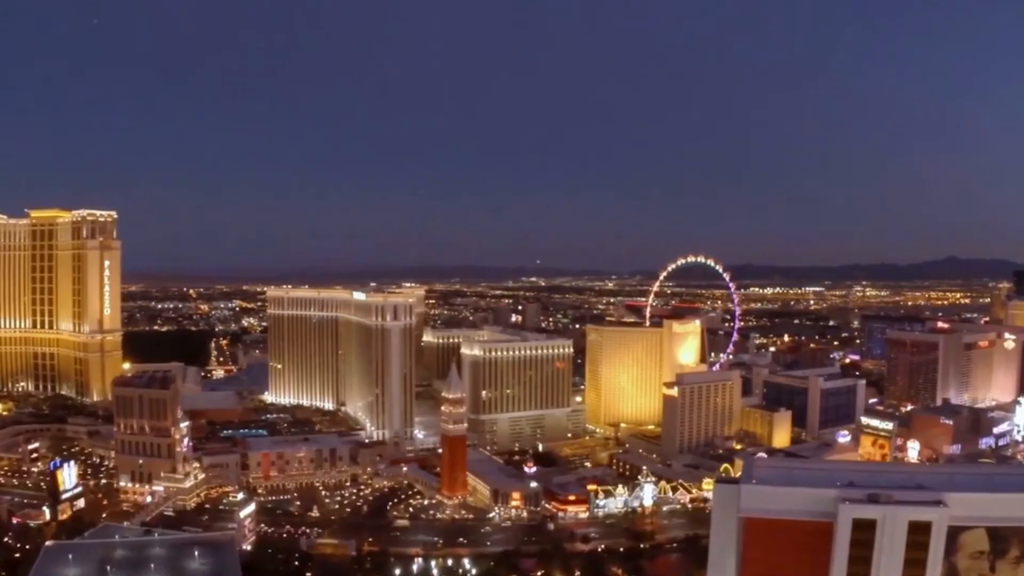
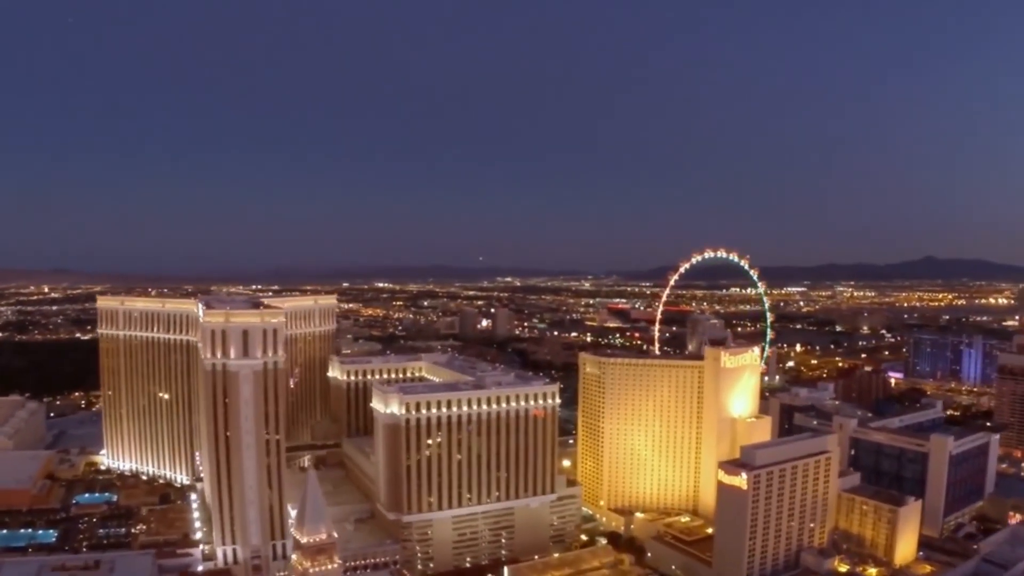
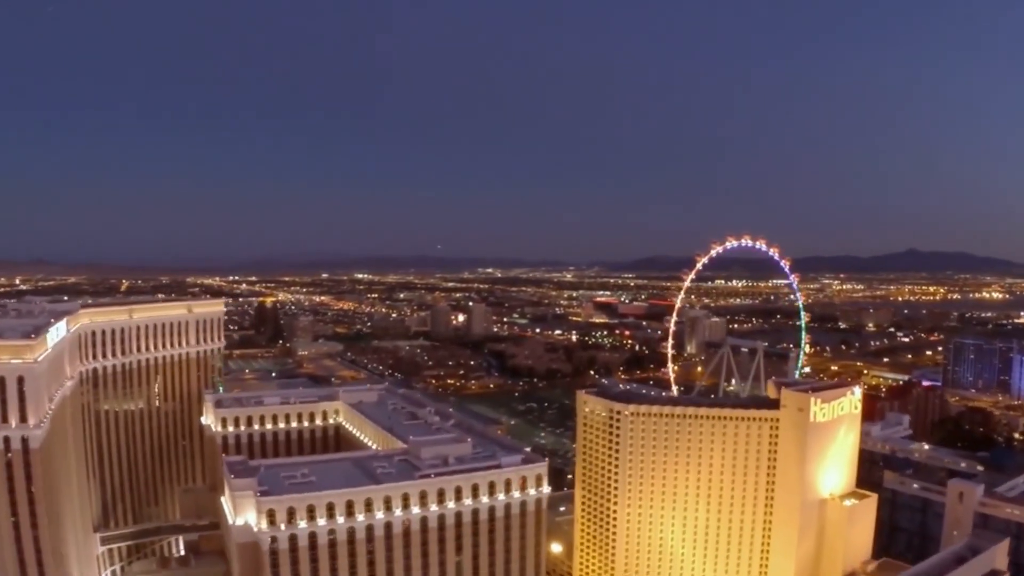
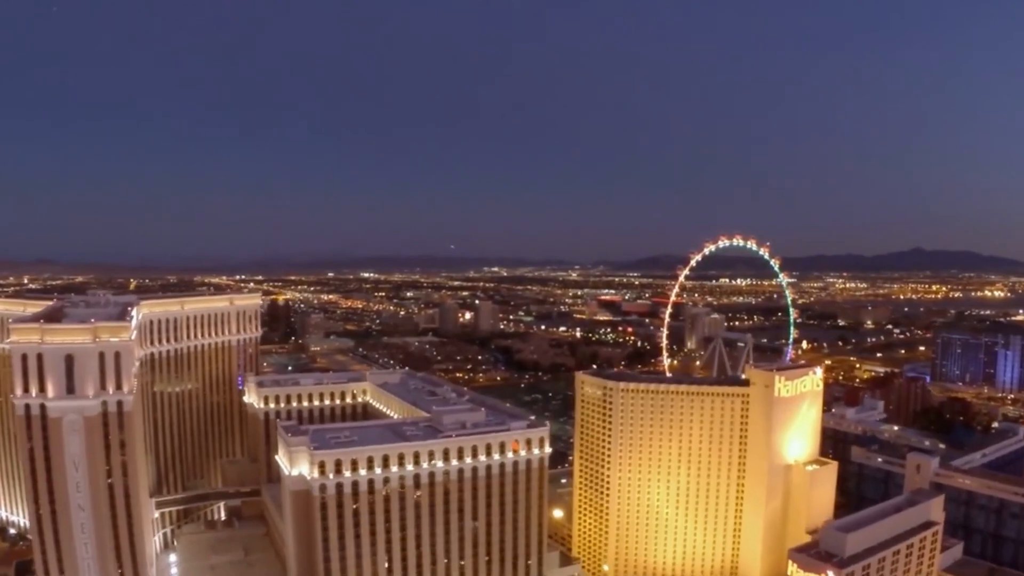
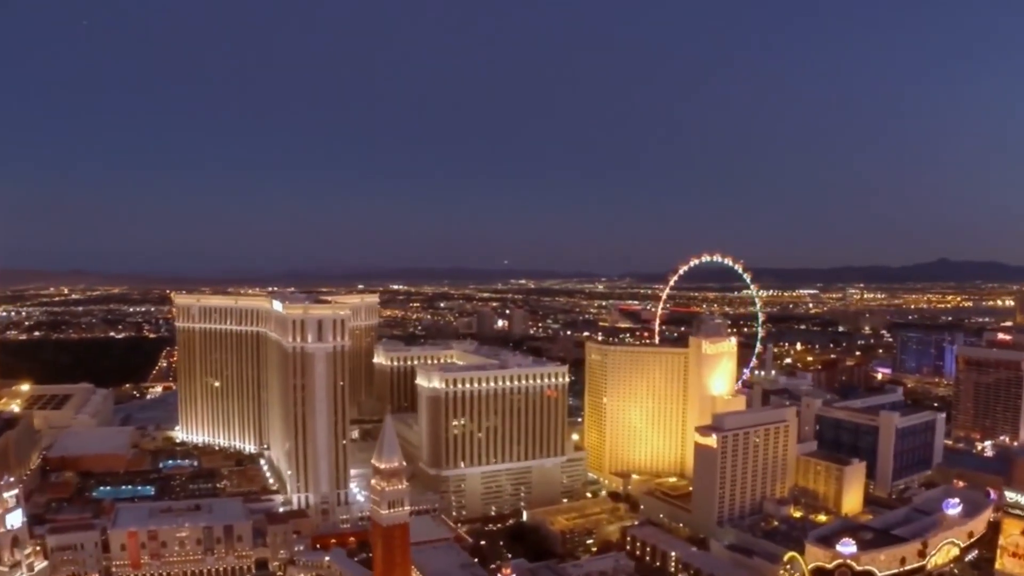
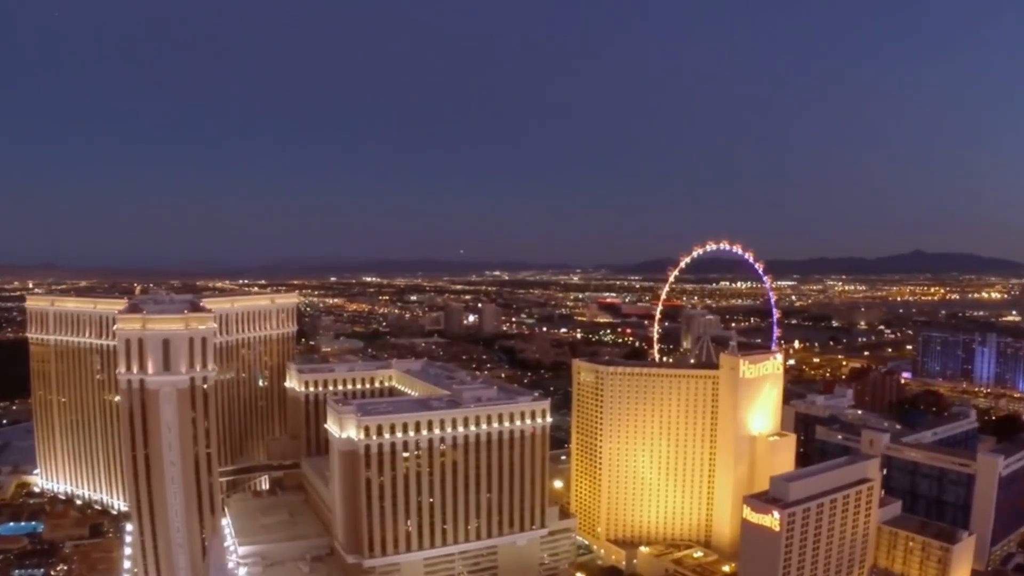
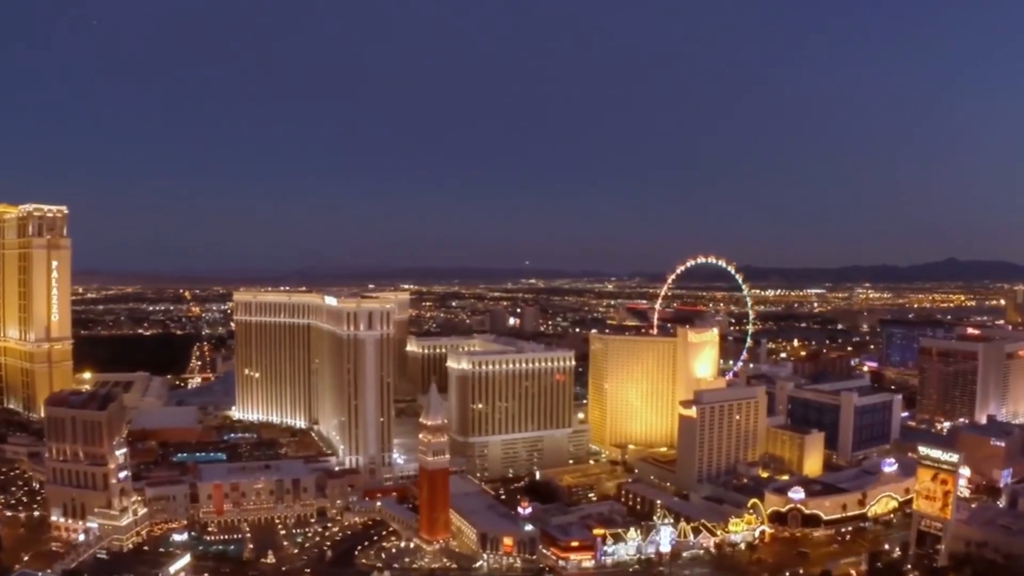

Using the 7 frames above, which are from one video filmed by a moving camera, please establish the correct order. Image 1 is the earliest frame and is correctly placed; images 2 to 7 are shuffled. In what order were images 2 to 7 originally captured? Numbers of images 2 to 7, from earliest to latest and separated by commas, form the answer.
7, 5, 2, 6, 4, 3
